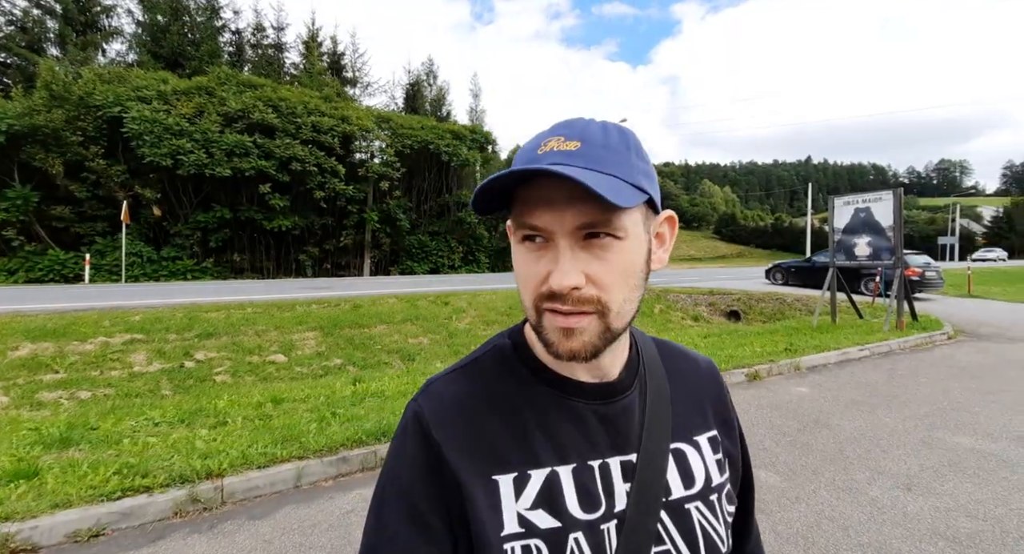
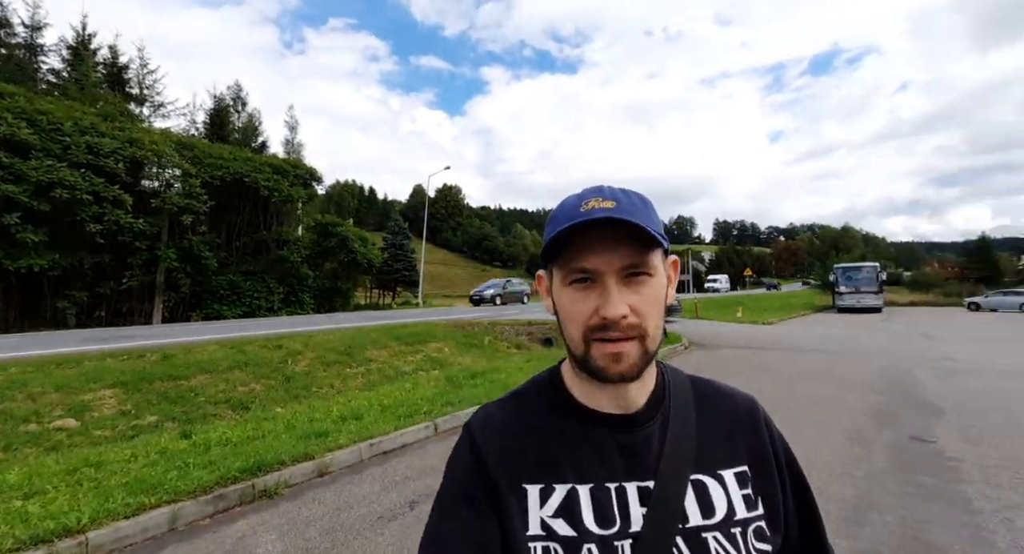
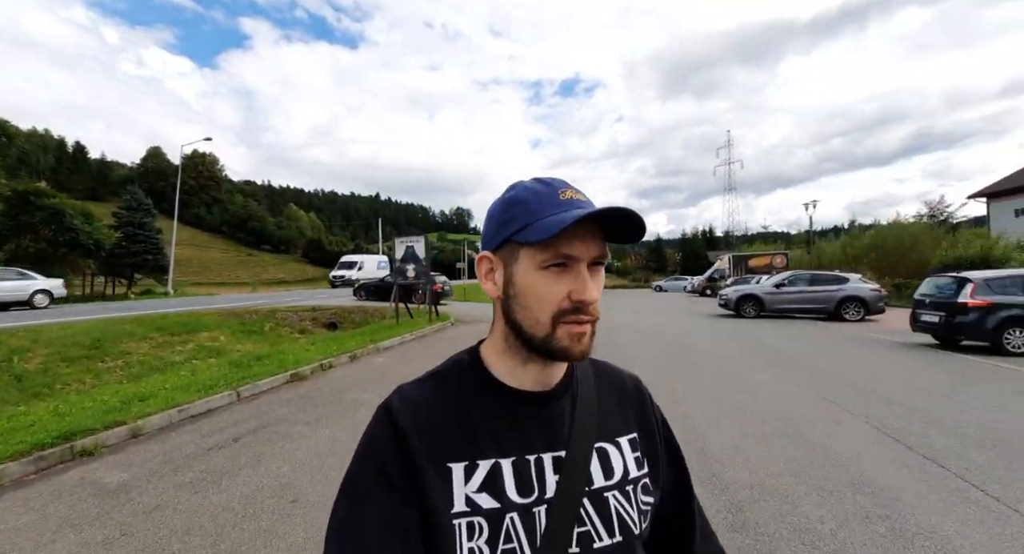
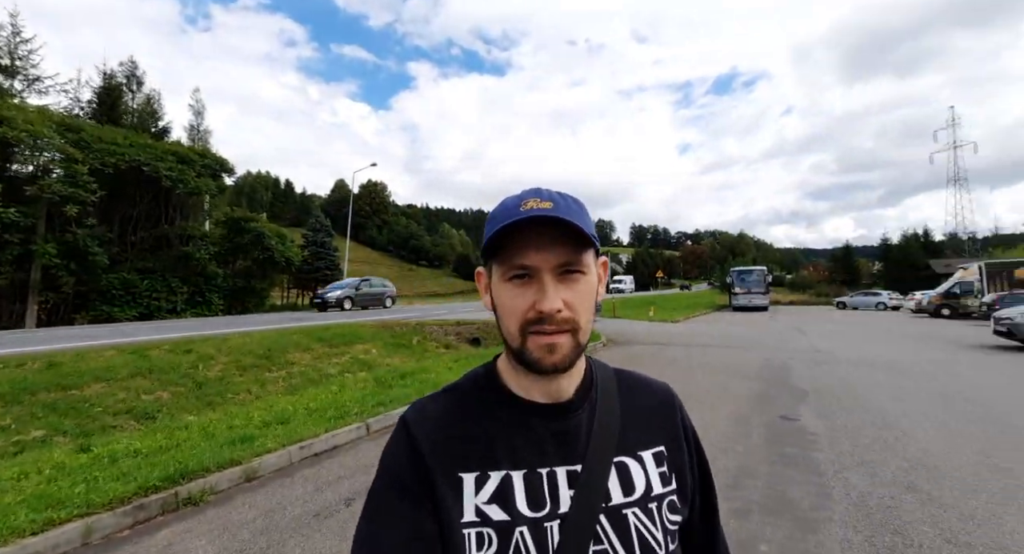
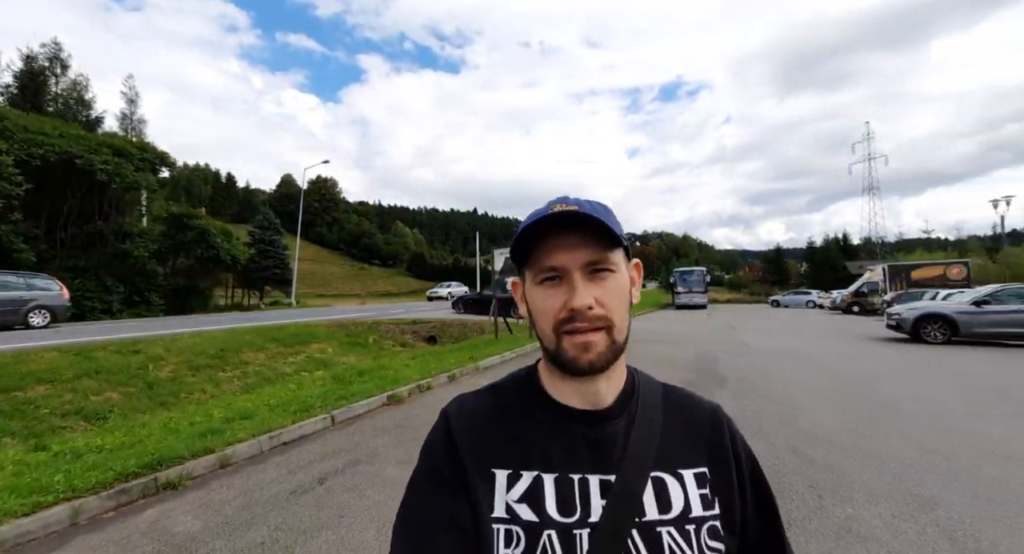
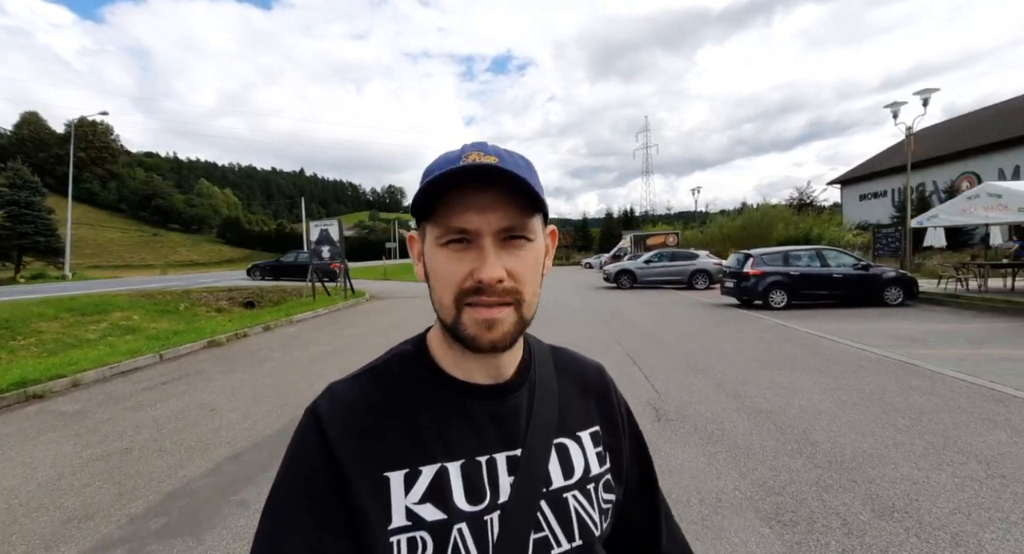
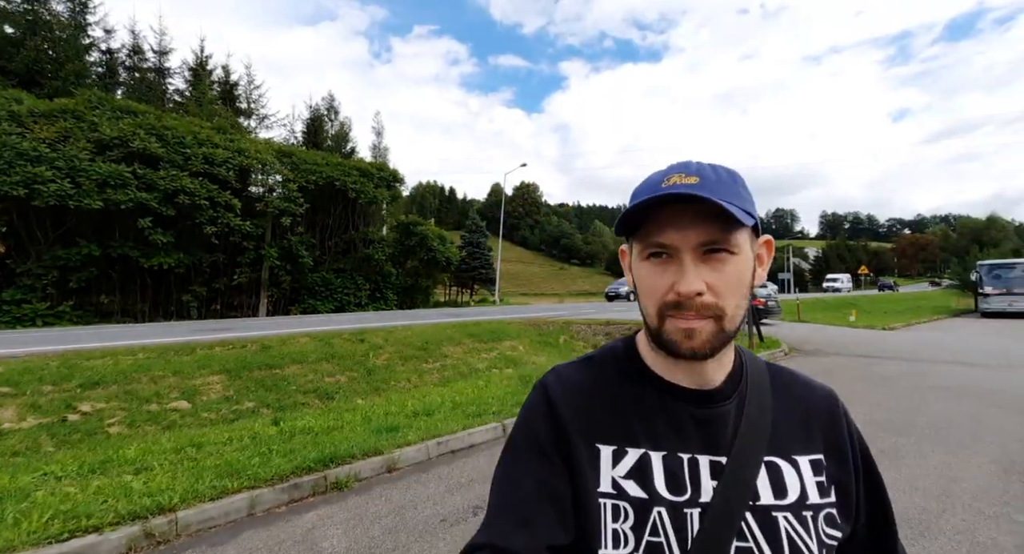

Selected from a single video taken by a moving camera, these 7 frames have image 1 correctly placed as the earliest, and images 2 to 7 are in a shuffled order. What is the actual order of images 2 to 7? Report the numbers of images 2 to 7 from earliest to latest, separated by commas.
7, 2, 4, 5, 3, 6
